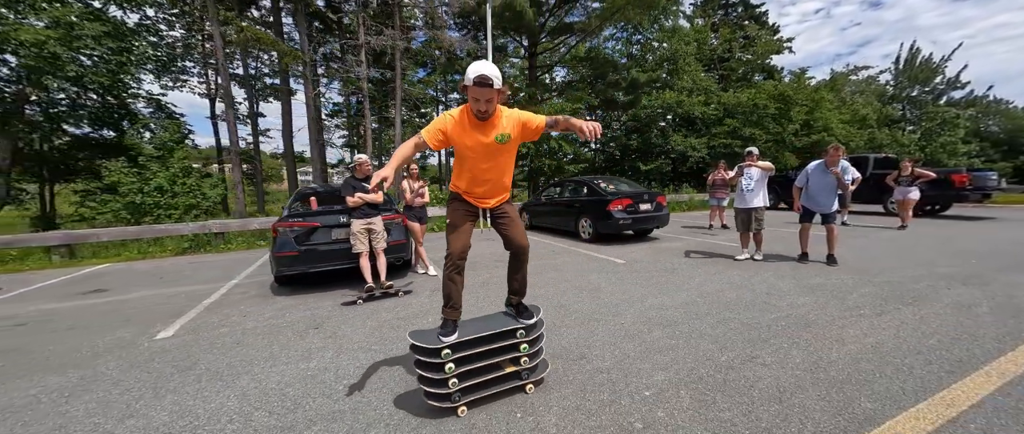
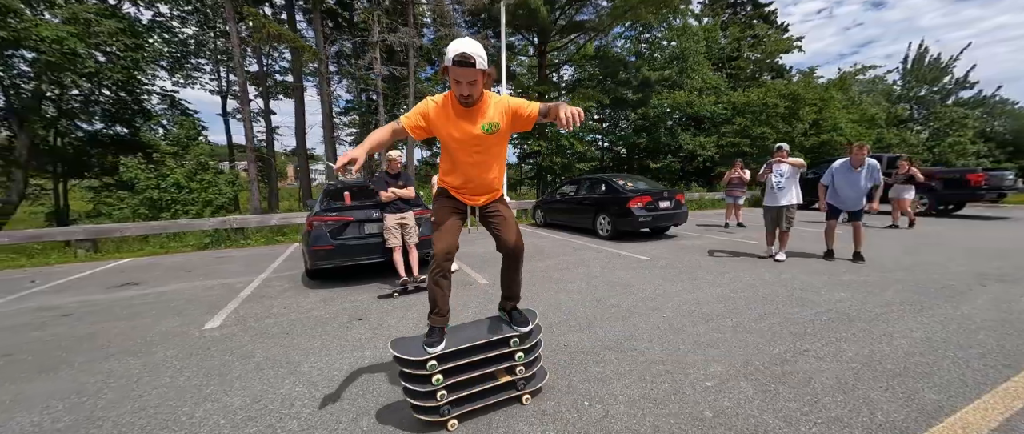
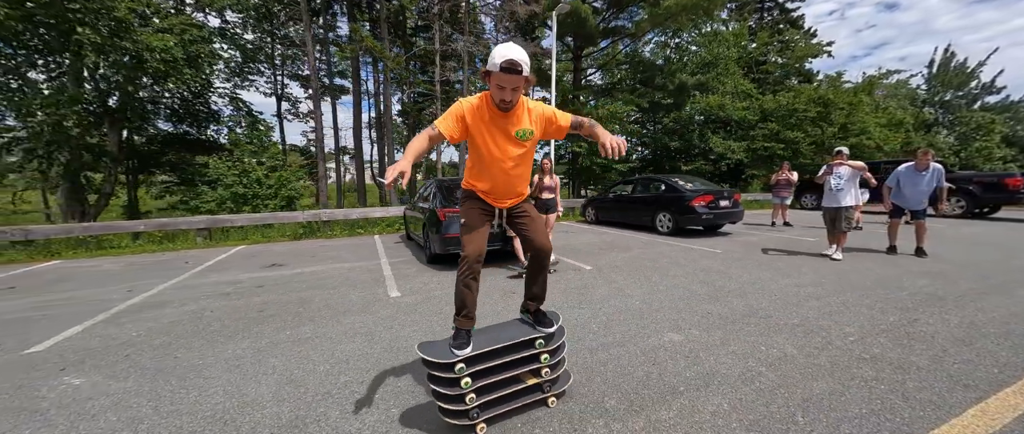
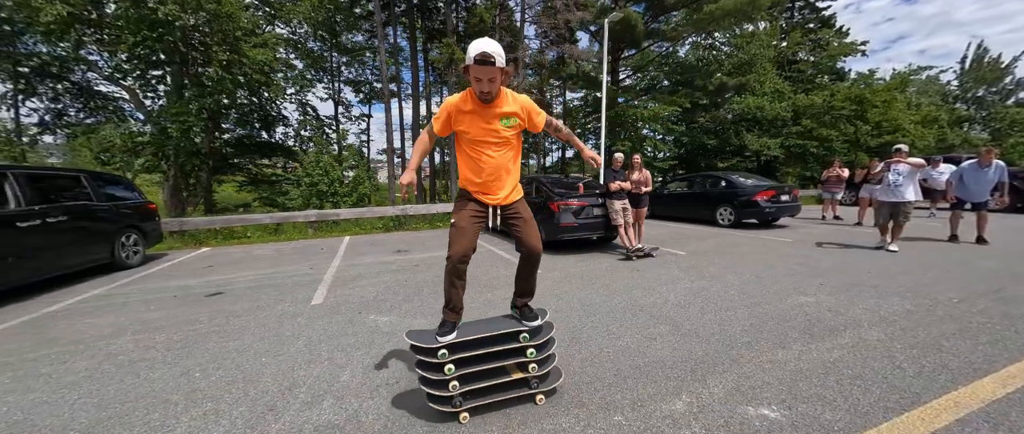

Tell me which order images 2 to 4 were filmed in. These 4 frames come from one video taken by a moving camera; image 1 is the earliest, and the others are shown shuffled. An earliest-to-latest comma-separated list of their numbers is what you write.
2, 3, 4
